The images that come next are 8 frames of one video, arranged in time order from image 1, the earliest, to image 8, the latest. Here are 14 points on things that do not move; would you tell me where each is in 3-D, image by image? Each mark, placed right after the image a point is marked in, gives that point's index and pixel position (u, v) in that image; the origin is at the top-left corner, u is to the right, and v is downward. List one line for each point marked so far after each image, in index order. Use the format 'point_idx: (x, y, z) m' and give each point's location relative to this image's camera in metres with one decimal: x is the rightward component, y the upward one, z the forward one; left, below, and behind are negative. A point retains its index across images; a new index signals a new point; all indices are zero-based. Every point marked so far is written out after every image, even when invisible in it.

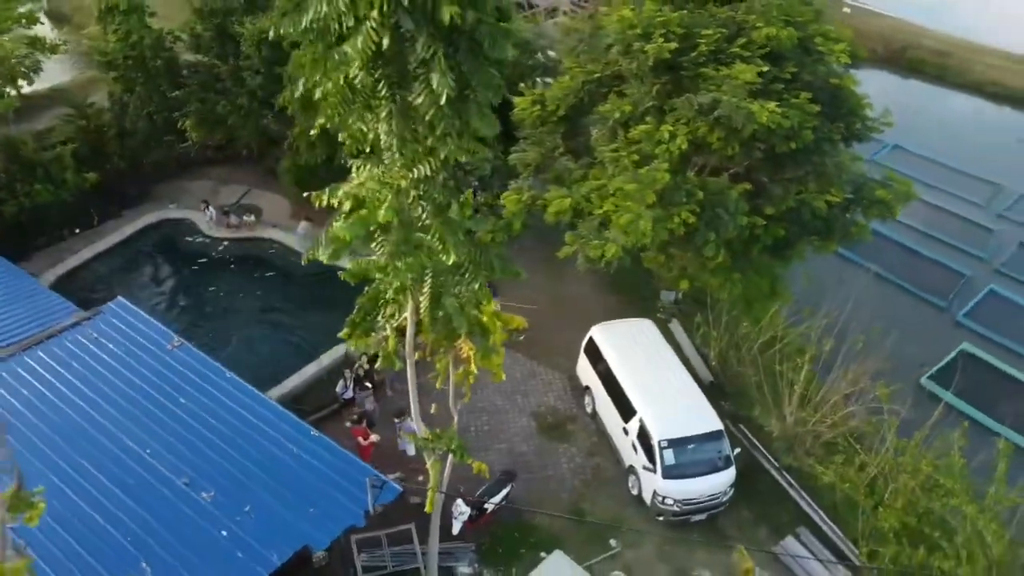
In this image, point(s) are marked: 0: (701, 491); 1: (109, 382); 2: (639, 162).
0: (+3.1, -3.3, +13.0) m
1: (-6.2, -1.5, +12.5) m
2: (+2.2, +2.1, +13.7) m
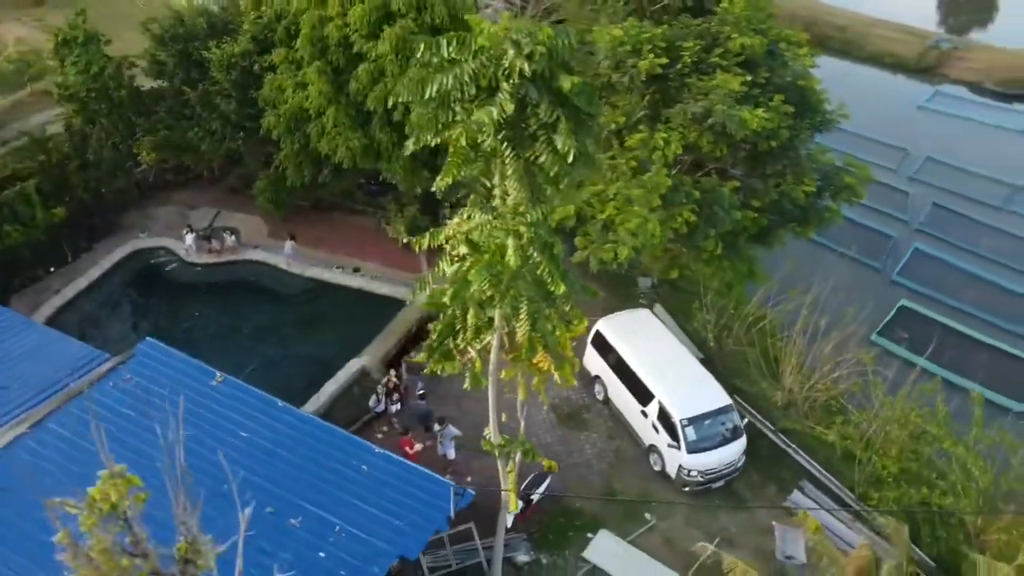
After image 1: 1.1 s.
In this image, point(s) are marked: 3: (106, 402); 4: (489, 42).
0: (+3.8, -3.1, +14.5) m
1: (-5.5, -2.2, +12.8) m
2: (+2.3, +2.2, +14.9) m
3: (-6.6, -1.9, +13.1) m
4: (-0.2, +2.3, +7.7) m
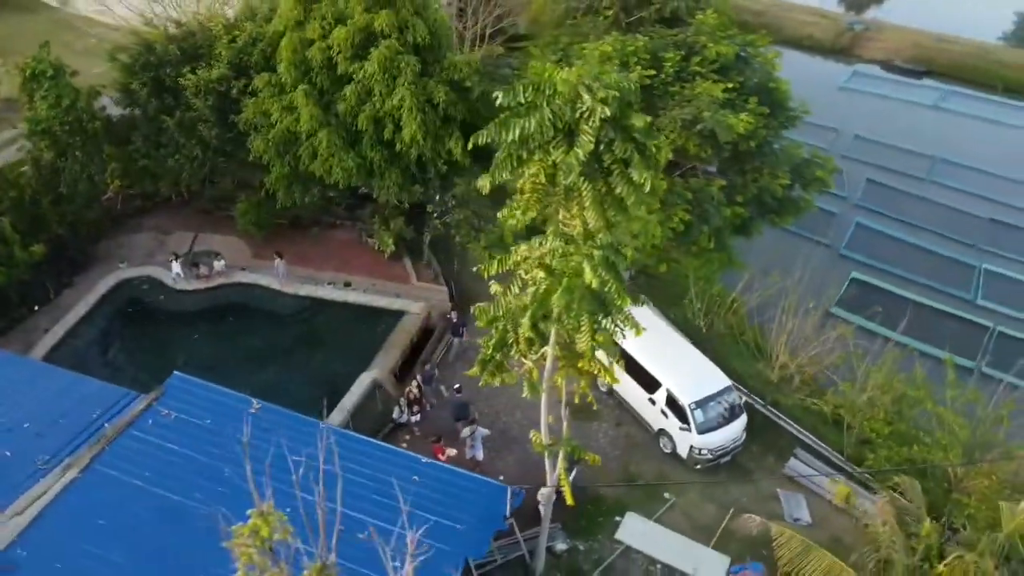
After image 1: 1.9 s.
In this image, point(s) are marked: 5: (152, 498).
0: (+4.2, -3.0, +15.8) m
1: (-4.9, -2.7, +13.2) m
2: (+2.3, +2.3, +15.9) m
3: (-6.0, -2.5, +13.3) m
4: (+0.6, +2.1, +8.5) m
5: (-5.5, -3.3, +12.5) m
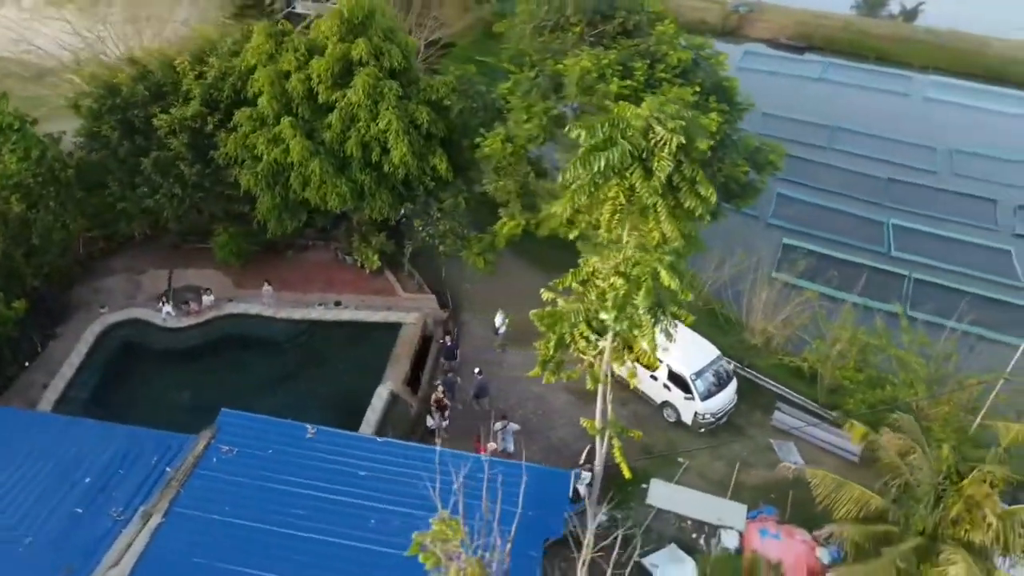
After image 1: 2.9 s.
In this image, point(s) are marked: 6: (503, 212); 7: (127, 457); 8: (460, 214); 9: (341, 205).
0: (+4.7, -2.5, +17.8) m
1: (-3.9, -3.3, +13.9) m
2: (+2.2, +2.5, +17.5) m
3: (-5.1, -3.3, +13.9) m
4: (+1.6, +2.0, +9.9) m
5: (-4.4, -4.0, +13.1) m
6: (-0.2, +1.8, +18.7) m
7: (-6.9, -3.0, +14.4) m
8: (-1.3, +1.9, +19.4) m
9: (-4.0, +1.9, +18.6) m
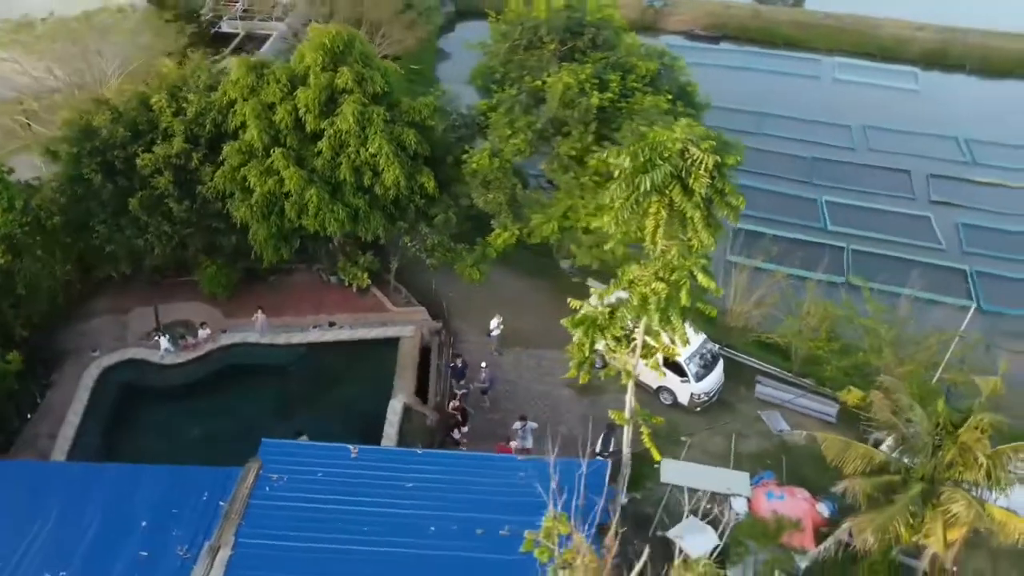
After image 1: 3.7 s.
0: (+4.9, -2.2, +19.3) m
1: (-3.1, -3.9, +14.5) m
2: (+2.0, +2.5, +18.7) m
3: (-4.2, -3.9, +14.4) m
4: (+2.3, +2.0, +11.1) m
5: (-3.5, -4.5, +13.8) m
6: (-0.4, +1.6, +19.7) m
7: (-6.2, -3.8, +14.7) m
8: (-1.6, +1.6, +20.2) m
9: (-4.1, +1.4, +19.1) m
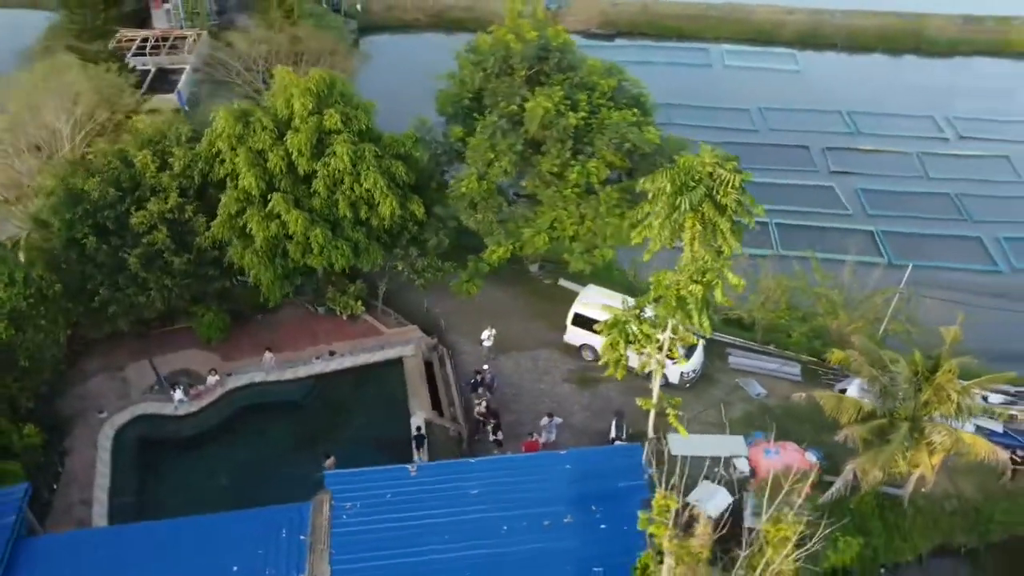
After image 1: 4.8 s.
0: (+5.0, -1.9, +21.6) m
1: (-1.9, -4.5, +15.8) m
2: (+1.8, +2.4, +20.5) m
3: (-3.0, -4.7, +15.5) m
4: (+3.2, +1.9, +13.0) m
5: (-2.1, -5.2, +14.9) m
6: (-0.7, +1.3, +21.1) m
7: (-5.0, -4.9, +15.5) m
8: (-1.9, +1.1, +21.5) m
9: (-4.2, +0.6, +20.0) m
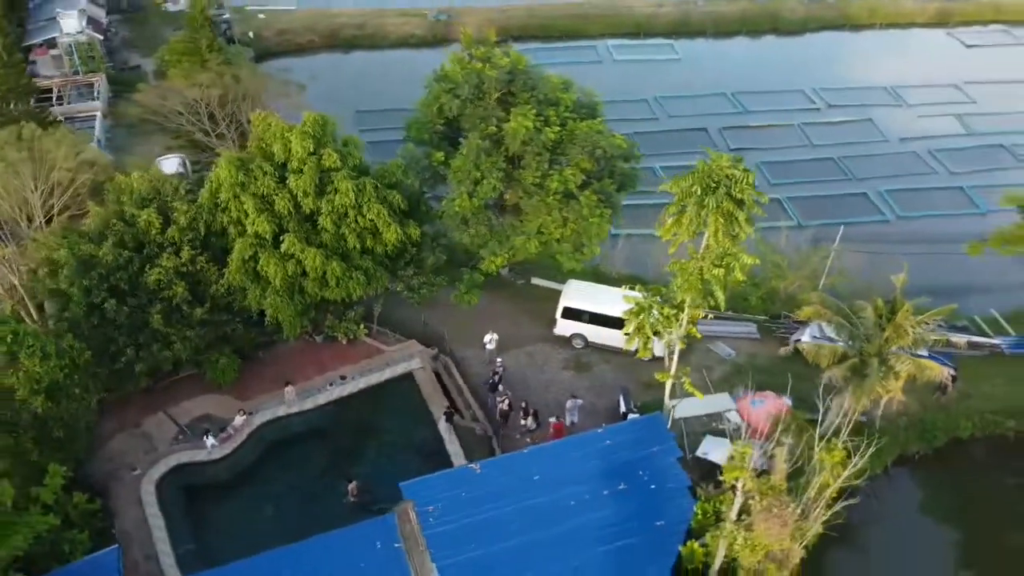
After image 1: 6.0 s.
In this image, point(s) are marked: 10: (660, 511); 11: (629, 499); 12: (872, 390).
0: (+5.0, -1.3, +24.4) m
1: (-0.5, -4.8, +17.5) m
2: (+1.4, +2.5, +22.7) m
3: (-1.4, -5.1, +17.1) m
4: (+4.1, +2.3, +15.6) m
5: (-0.4, -5.5, +16.7) m
6: (-0.9, +1.0, +22.9) m
7: (-3.3, -5.6, +16.8) m
8: (-2.2, +0.7, +23.1) m
9: (-4.1, -0.1, +21.3) m
10: (+3.3, -5.0, +18.1) m
11: (+2.7, -4.7, +18.0) m
12: (+8.8, -2.5, +19.5) m
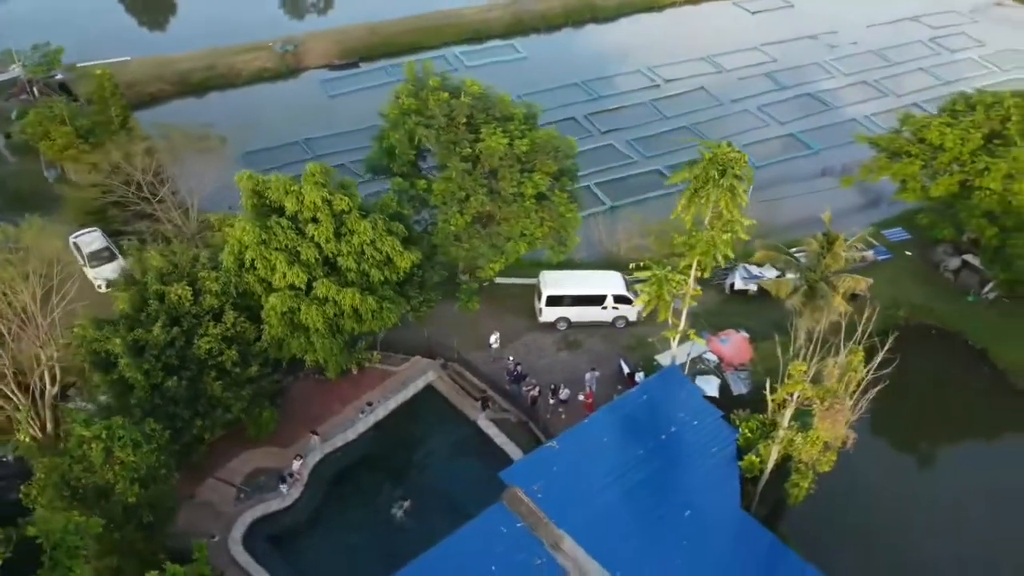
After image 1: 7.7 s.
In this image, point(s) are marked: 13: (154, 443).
0: (+4.6, -0.3, +28.2) m
1: (+1.8, -4.7, +20.3) m
2: (+0.8, +2.7, +25.6) m
3: (+1.0, -5.2, +19.6) m
4: (+5.2, +3.2, +19.3) m
5: (+2.2, -5.4, +19.6) m
6: (-1.1, +0.8, +25.3) m
7: (-0.6, -6.0, +18.9) m
8: (-2.3, +0.2, +25.1) m
9: (-3.6, -0.9, +22.9) m
10: (+5.3, -4.2, +21.8) m
11: (+4.7, -4.0, +21.5) m
12: (+9.6, -0.6, +24.4) m
13: (-8.5, -3.7, +18.9) m
